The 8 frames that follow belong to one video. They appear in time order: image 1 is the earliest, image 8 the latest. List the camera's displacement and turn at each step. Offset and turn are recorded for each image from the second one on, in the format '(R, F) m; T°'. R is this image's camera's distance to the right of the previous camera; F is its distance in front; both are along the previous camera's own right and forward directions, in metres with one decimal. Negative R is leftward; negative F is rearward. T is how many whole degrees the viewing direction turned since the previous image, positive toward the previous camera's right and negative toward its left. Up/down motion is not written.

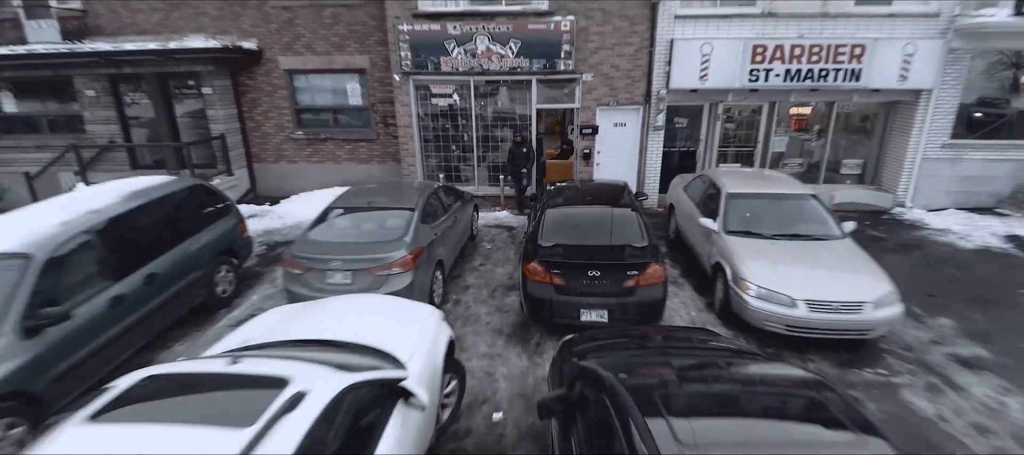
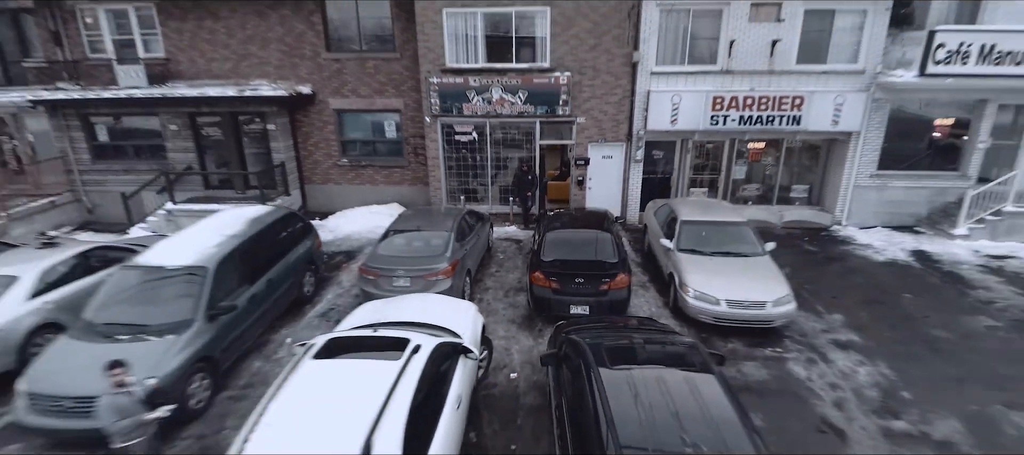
(-0.1, -1.5) m; 0°
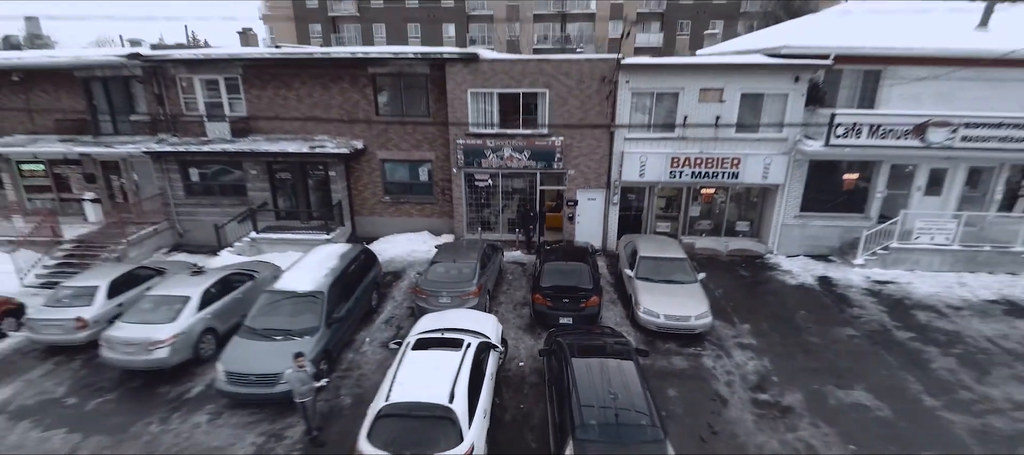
(-0.1, -2.3) m; 0°
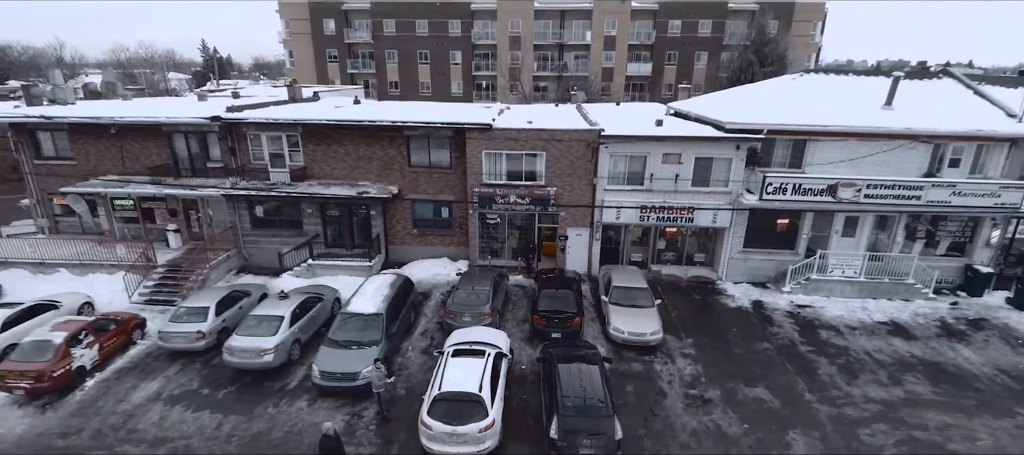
(-0.2, -2.6) m; 0°
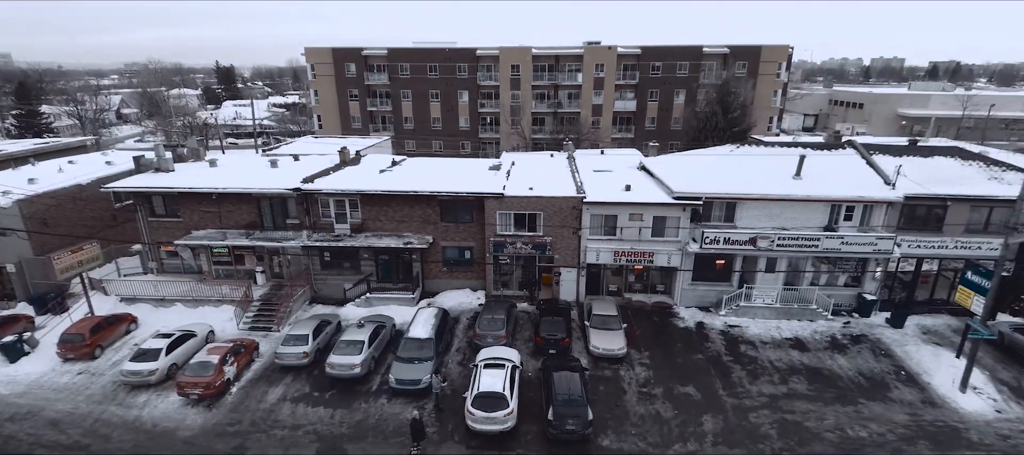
(-0.3, -4.3) m; 0°
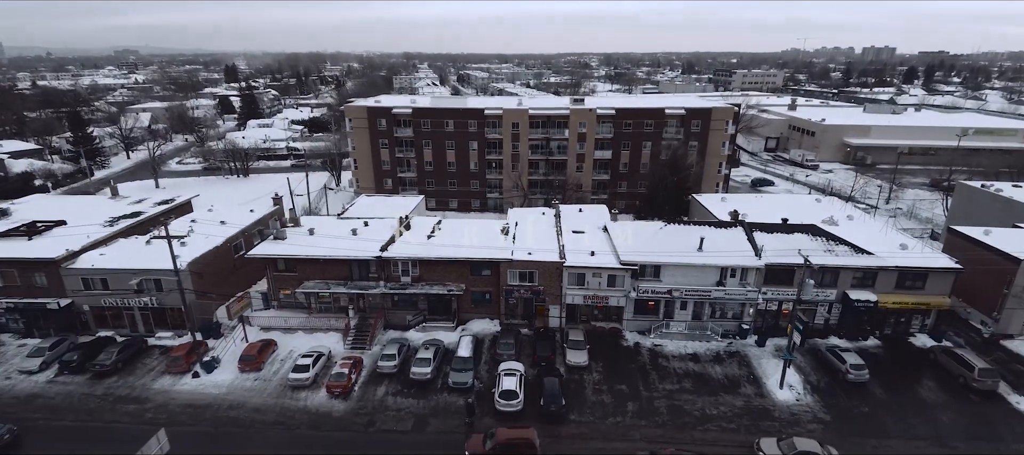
(-0.6, -9.2) m; +1°
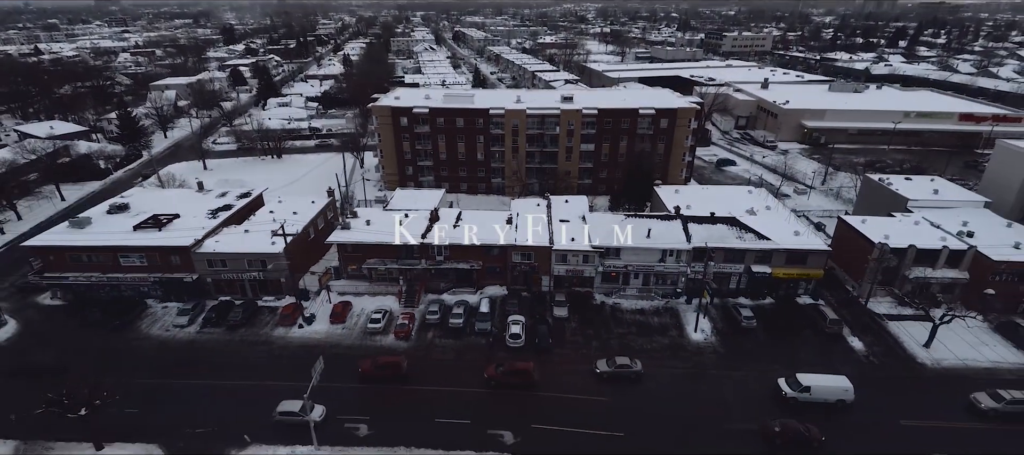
(-0.7, -10.5) m; +1°
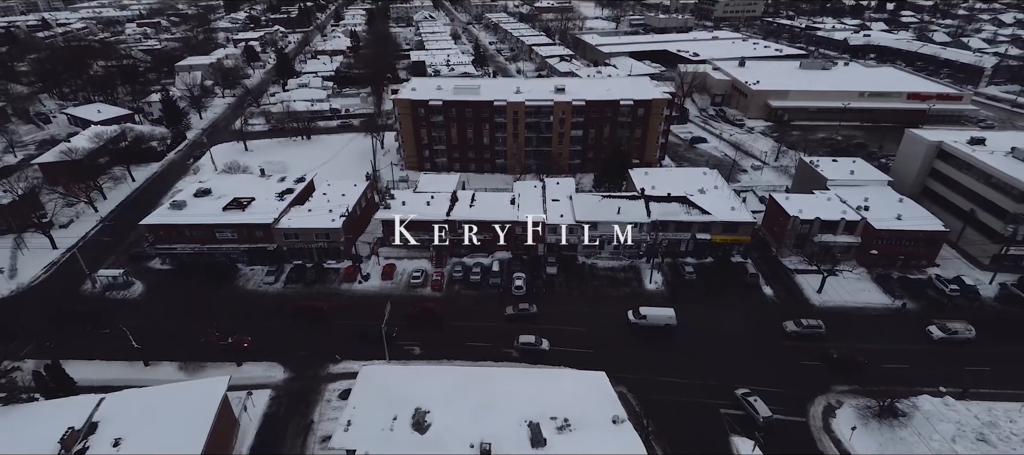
(-0.6, -11.8) m; 0°
